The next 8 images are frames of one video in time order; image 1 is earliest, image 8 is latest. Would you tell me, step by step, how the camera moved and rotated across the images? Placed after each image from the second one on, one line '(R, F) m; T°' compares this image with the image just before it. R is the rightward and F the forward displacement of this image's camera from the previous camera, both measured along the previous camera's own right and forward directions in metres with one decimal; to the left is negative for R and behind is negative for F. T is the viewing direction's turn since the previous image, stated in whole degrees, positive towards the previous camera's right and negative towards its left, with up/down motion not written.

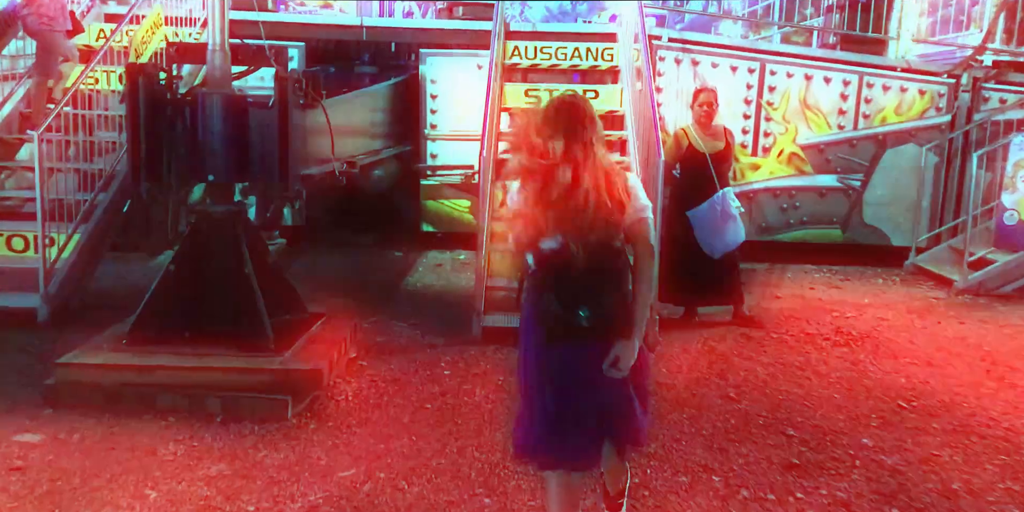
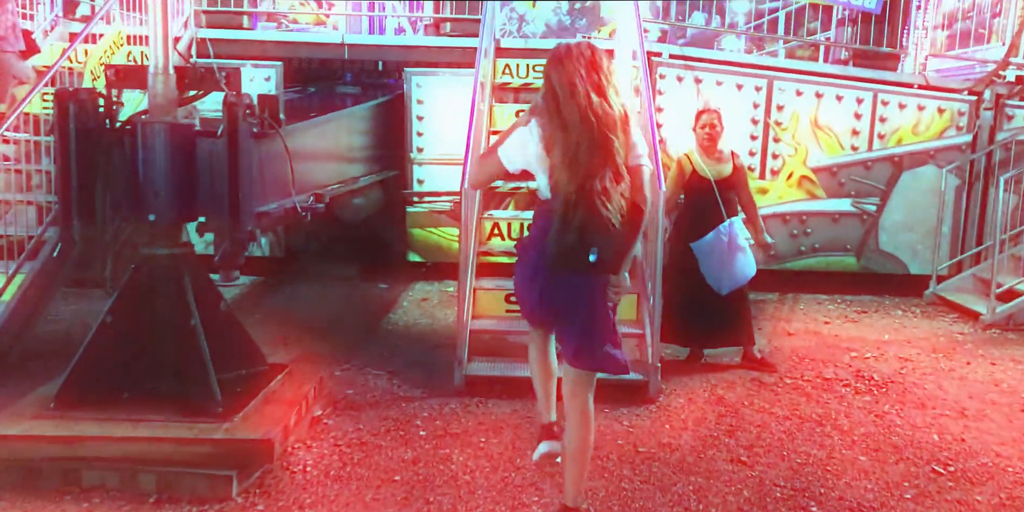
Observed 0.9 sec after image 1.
(+0.1, +0.5) m; 0°
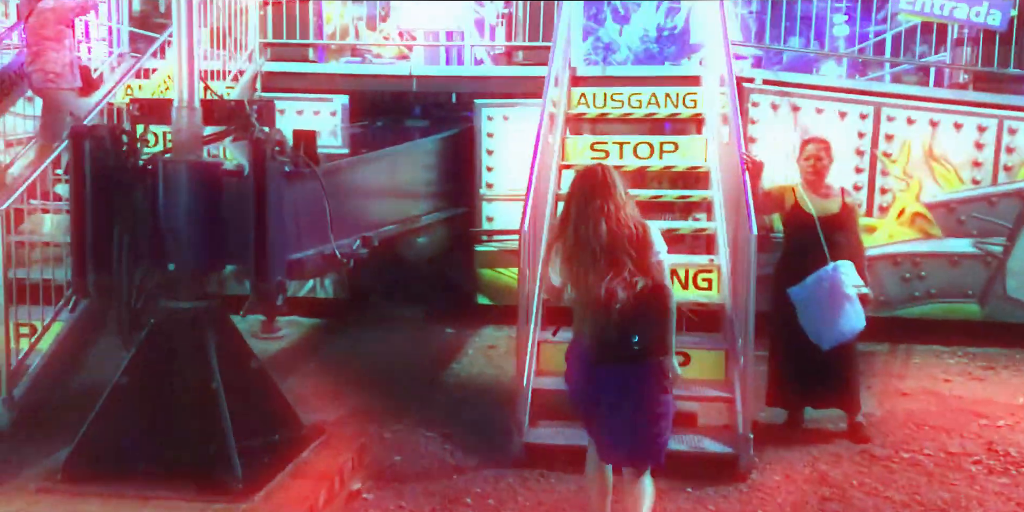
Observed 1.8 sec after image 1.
(+0.1, +0.5) m; -6°
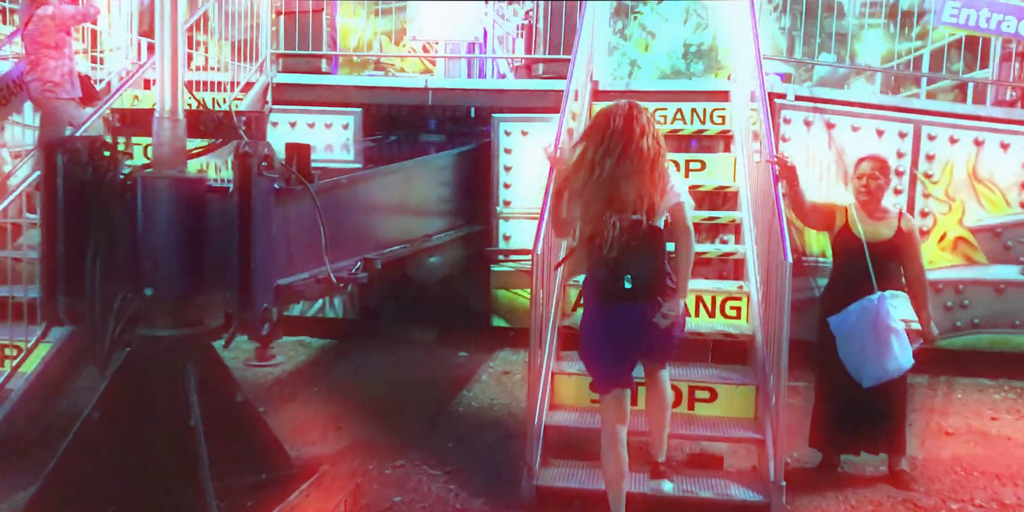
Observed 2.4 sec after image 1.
(+0.1, +0.3) m; -2°
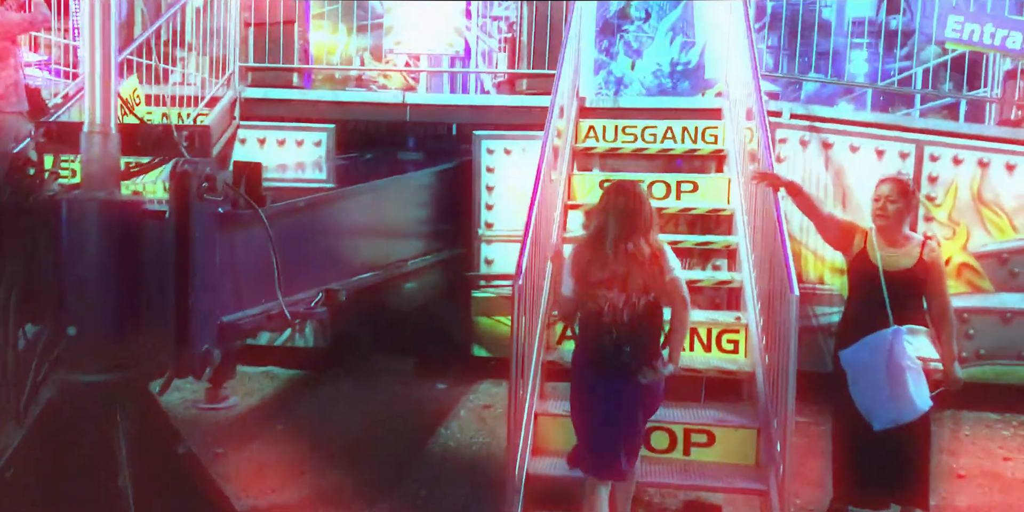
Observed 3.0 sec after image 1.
(0.0, +0.4) m; +1°
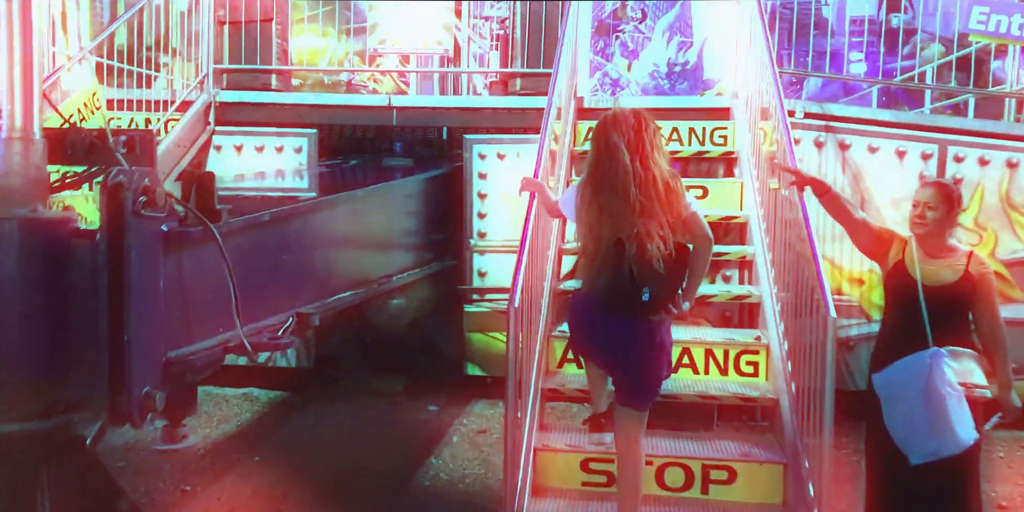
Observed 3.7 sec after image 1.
(0.0, +0.4) m; 0°
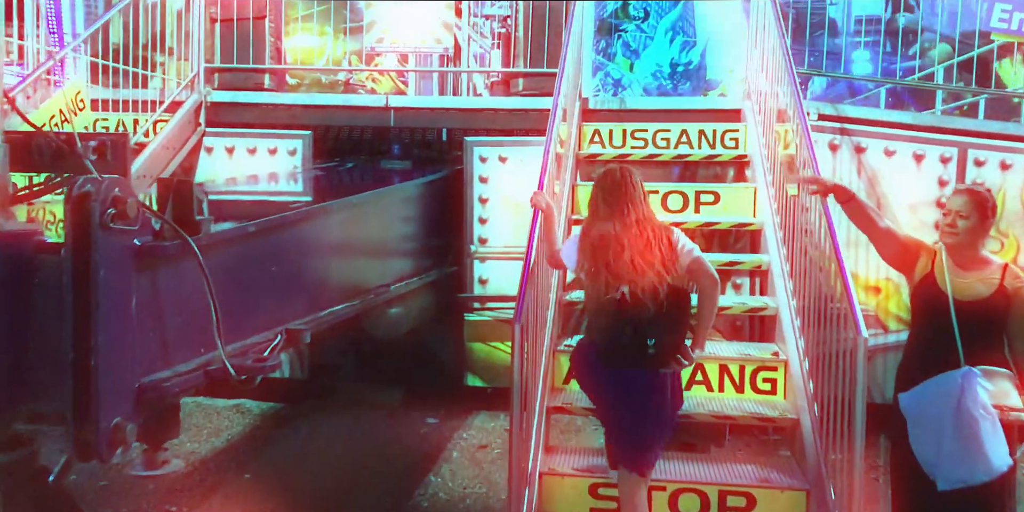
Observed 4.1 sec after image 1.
(0.0, +0.2) m; 0°
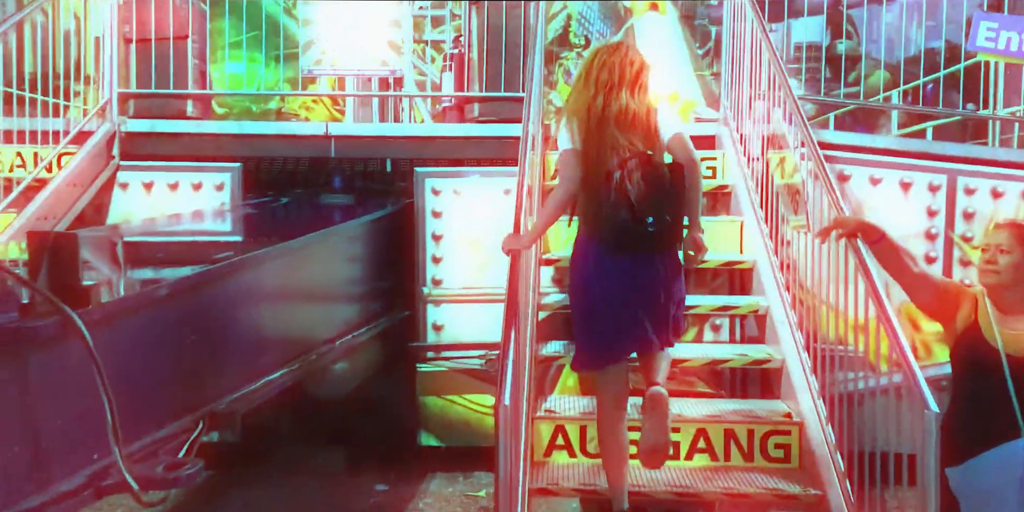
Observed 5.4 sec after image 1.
(-0.1, +0.5) m; +4°
